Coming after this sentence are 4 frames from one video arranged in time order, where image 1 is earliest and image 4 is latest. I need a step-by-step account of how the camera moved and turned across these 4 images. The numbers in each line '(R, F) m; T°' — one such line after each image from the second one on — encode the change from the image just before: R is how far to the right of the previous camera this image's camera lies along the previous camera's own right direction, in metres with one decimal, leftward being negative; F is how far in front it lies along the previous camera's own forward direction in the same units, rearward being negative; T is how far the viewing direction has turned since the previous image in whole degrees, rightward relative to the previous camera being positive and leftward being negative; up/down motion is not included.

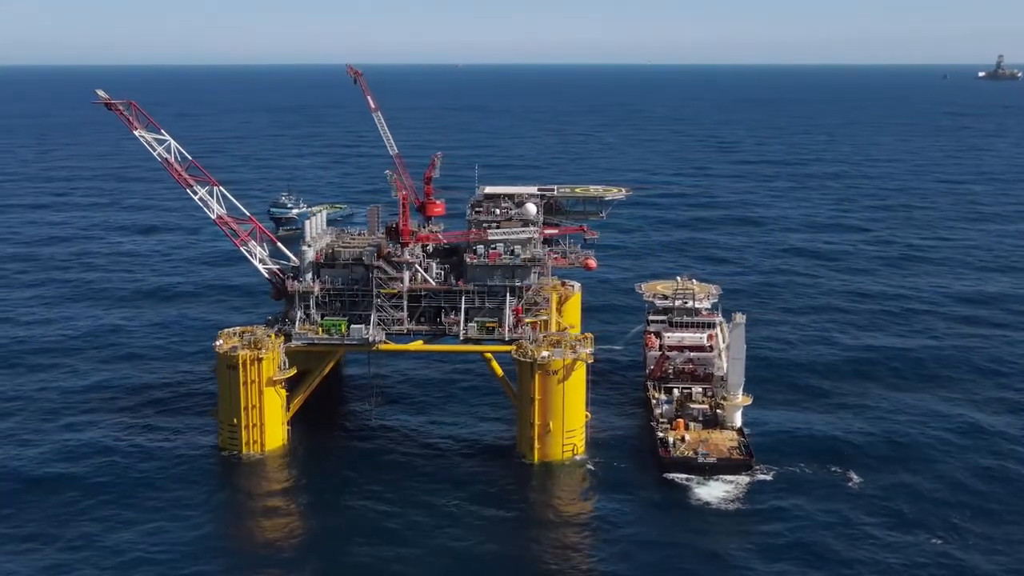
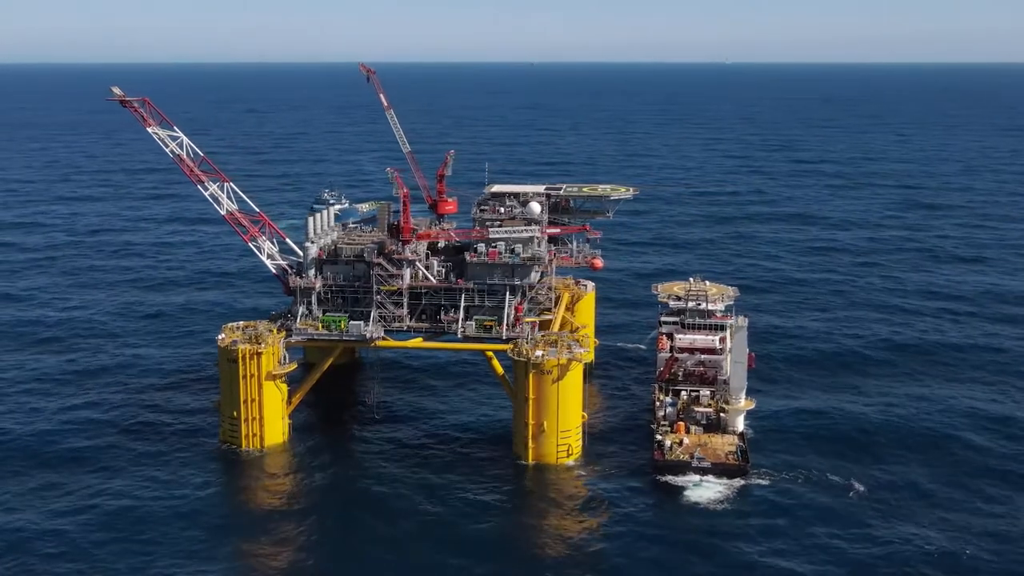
(+2.9, +0.2) m; -3°
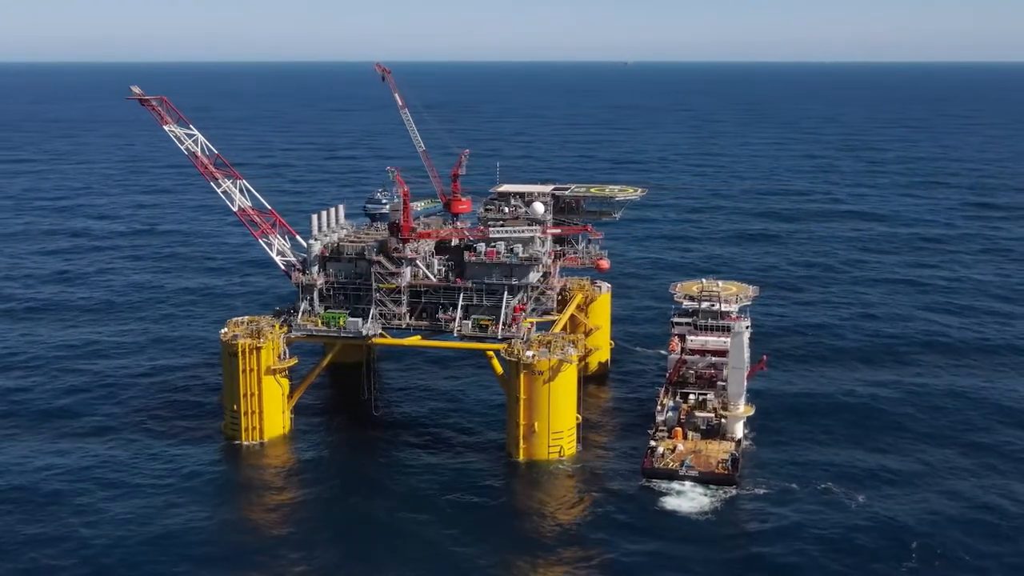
(+3.9, +0.2) m; -4°
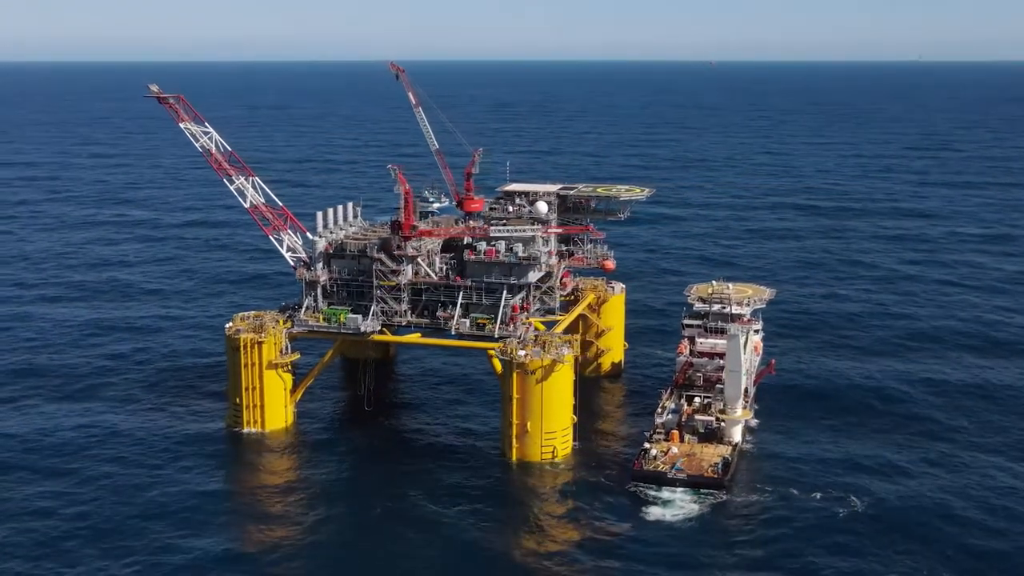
(+3.2, +0.1) m; -3°
